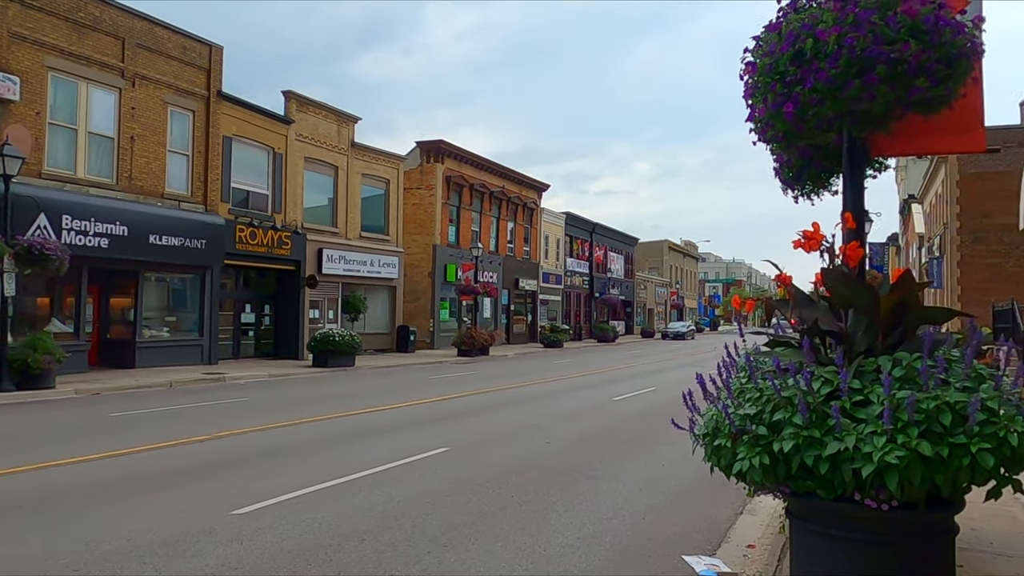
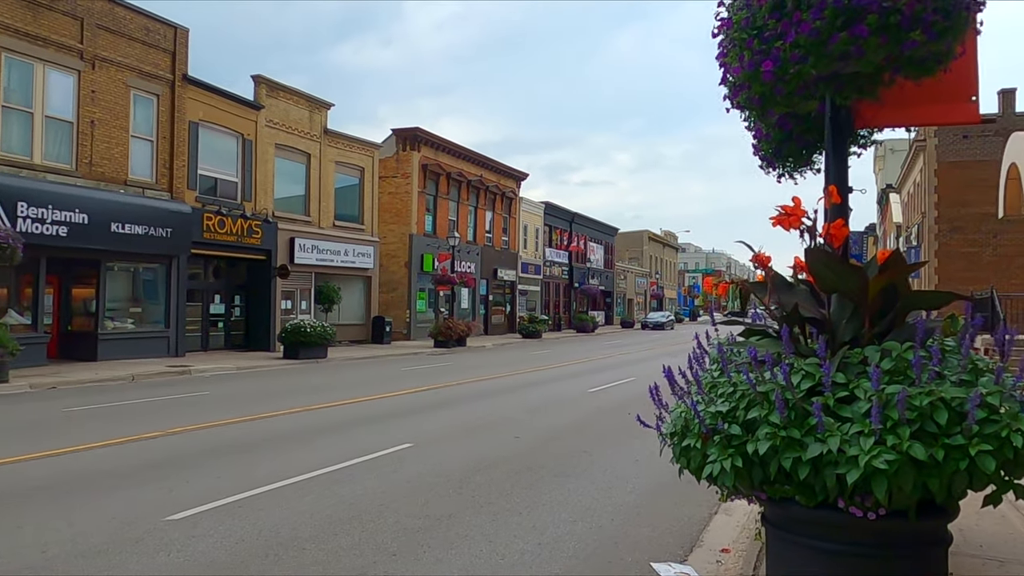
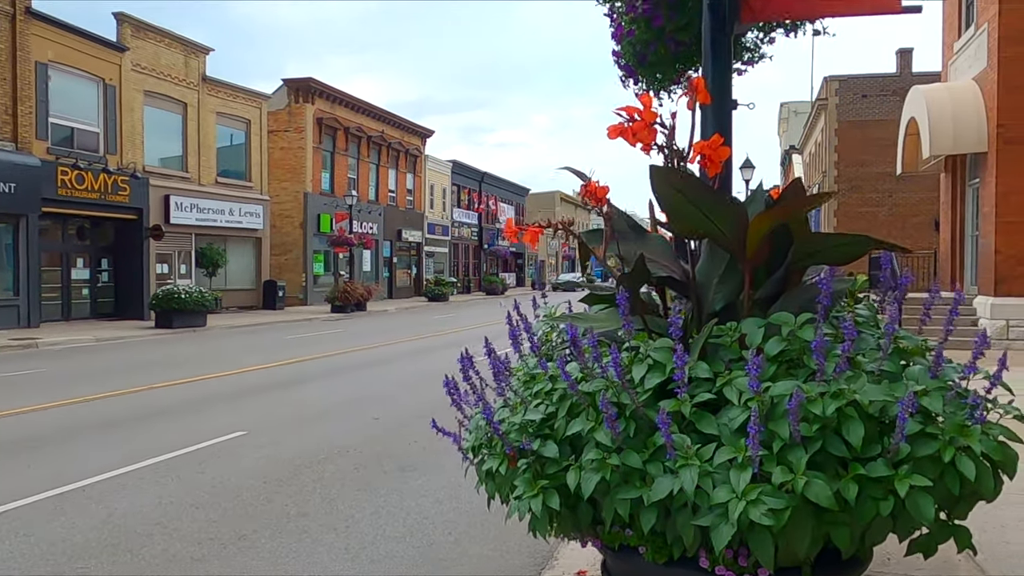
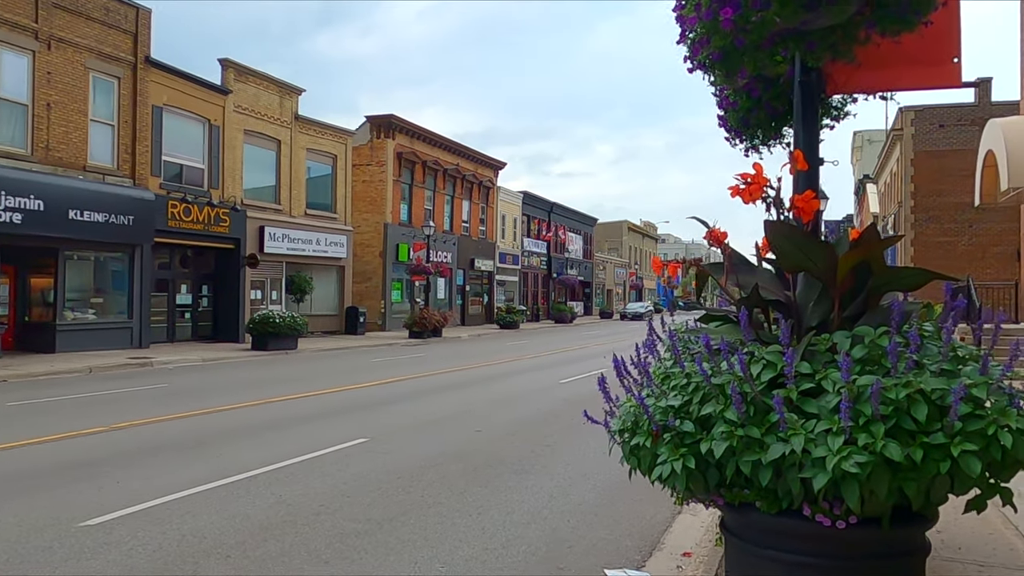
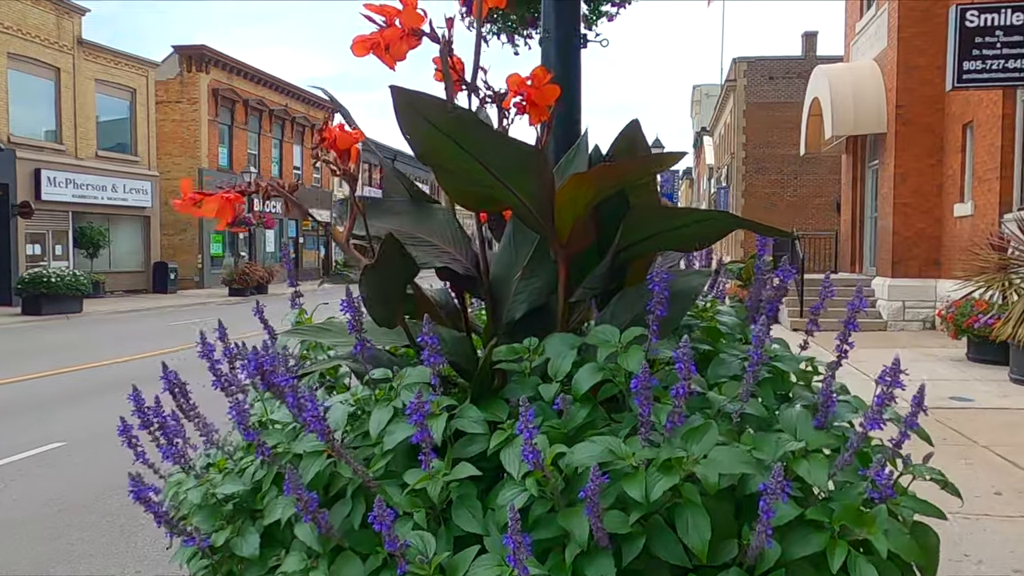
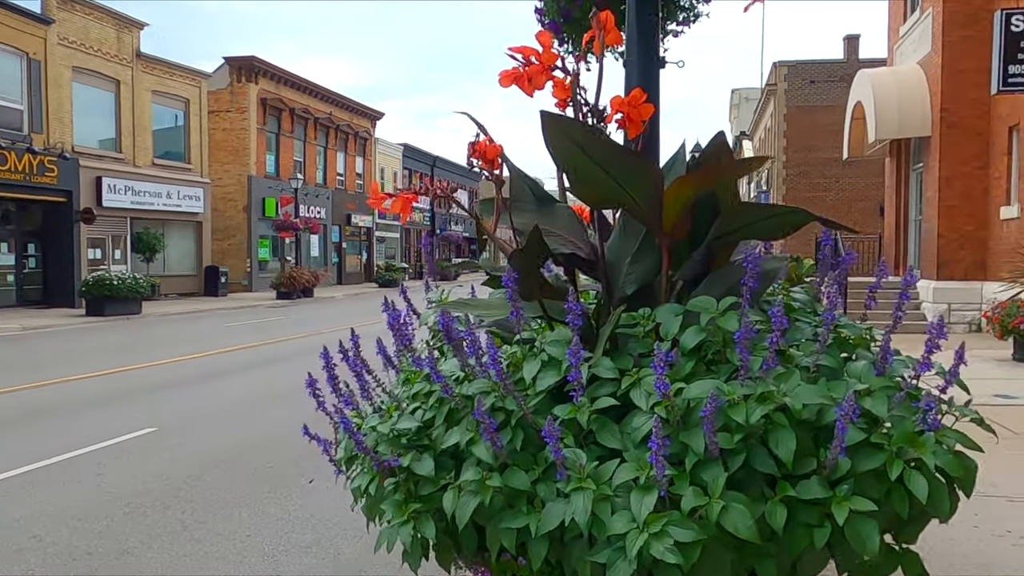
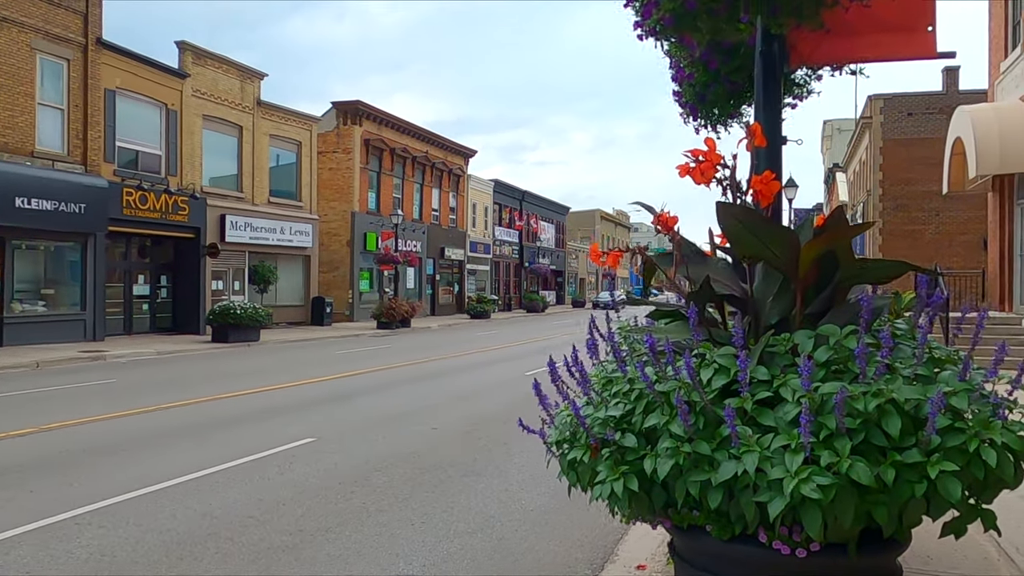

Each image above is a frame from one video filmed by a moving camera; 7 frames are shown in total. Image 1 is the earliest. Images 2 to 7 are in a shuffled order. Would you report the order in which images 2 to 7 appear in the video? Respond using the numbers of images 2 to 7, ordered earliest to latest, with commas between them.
2, 4, 7, 3, 6, 5
